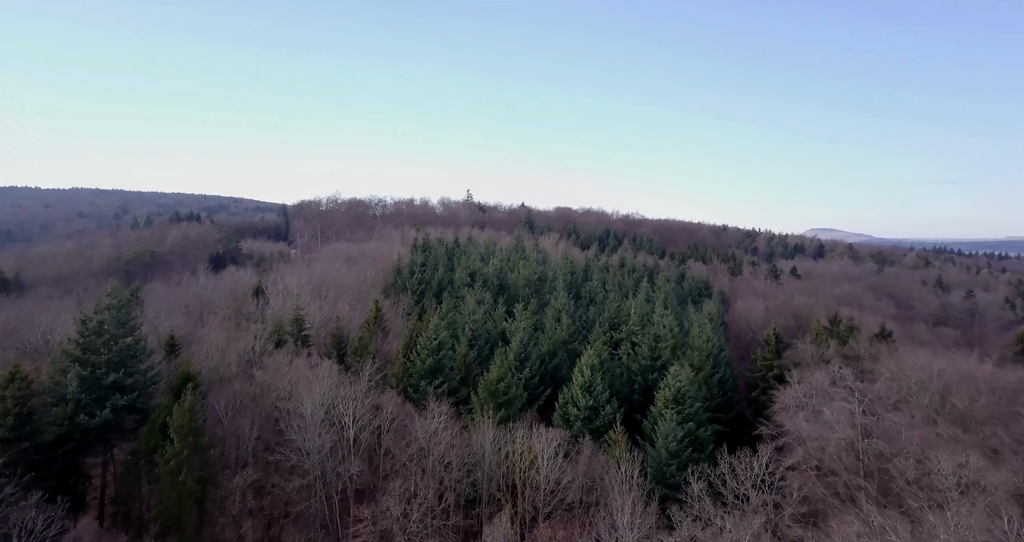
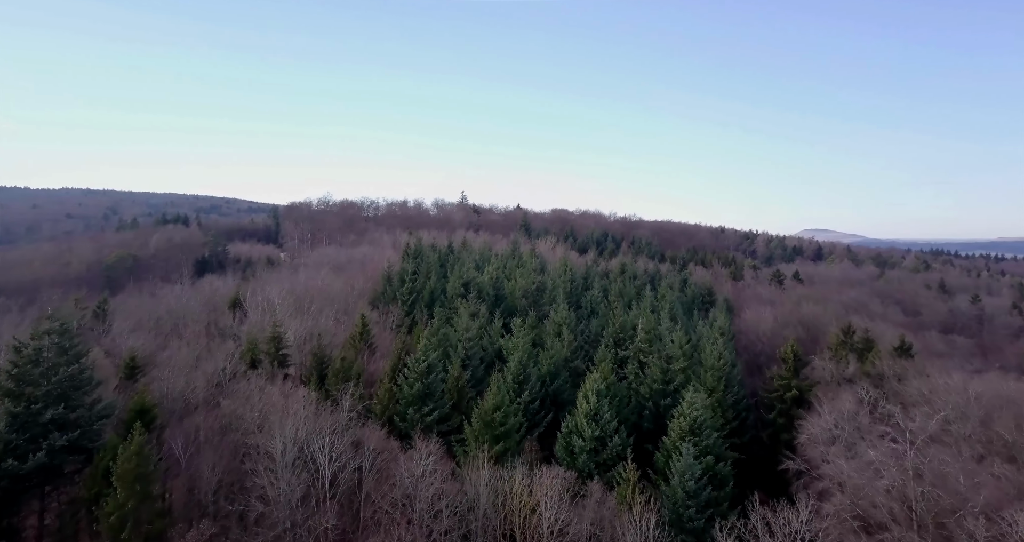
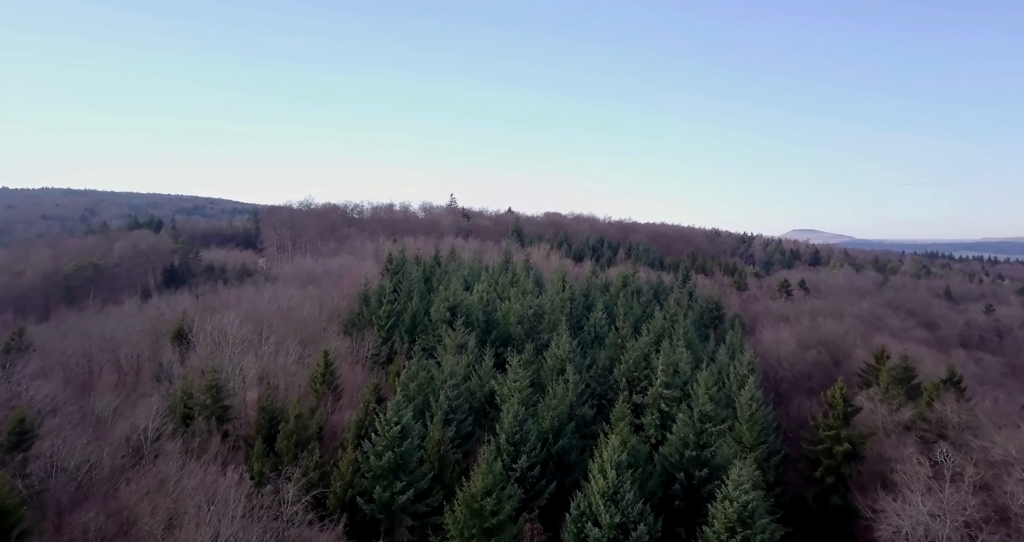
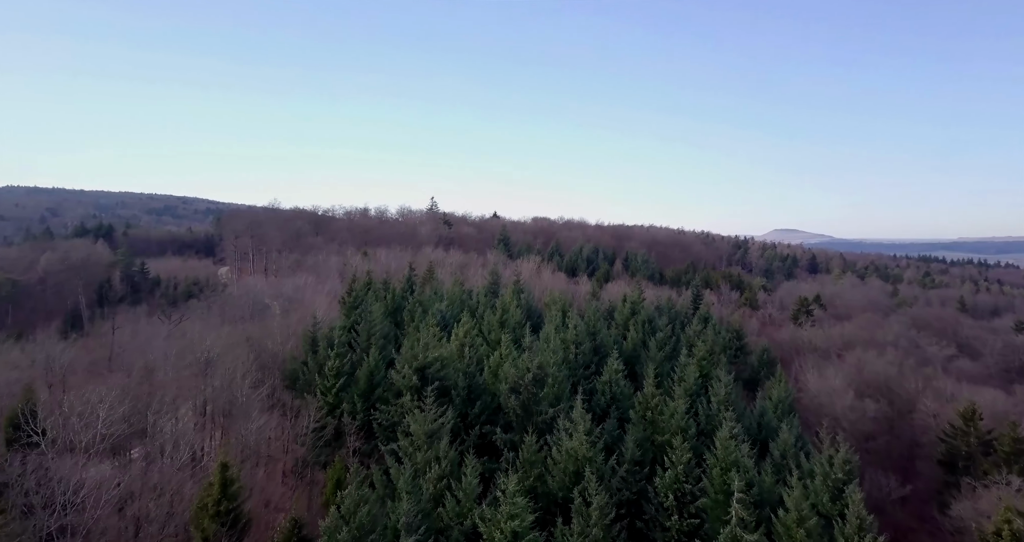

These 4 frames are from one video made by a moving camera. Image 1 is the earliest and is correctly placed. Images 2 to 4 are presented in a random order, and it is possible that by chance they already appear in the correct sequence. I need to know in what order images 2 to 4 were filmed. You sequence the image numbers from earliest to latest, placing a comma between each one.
2, 3, 4
